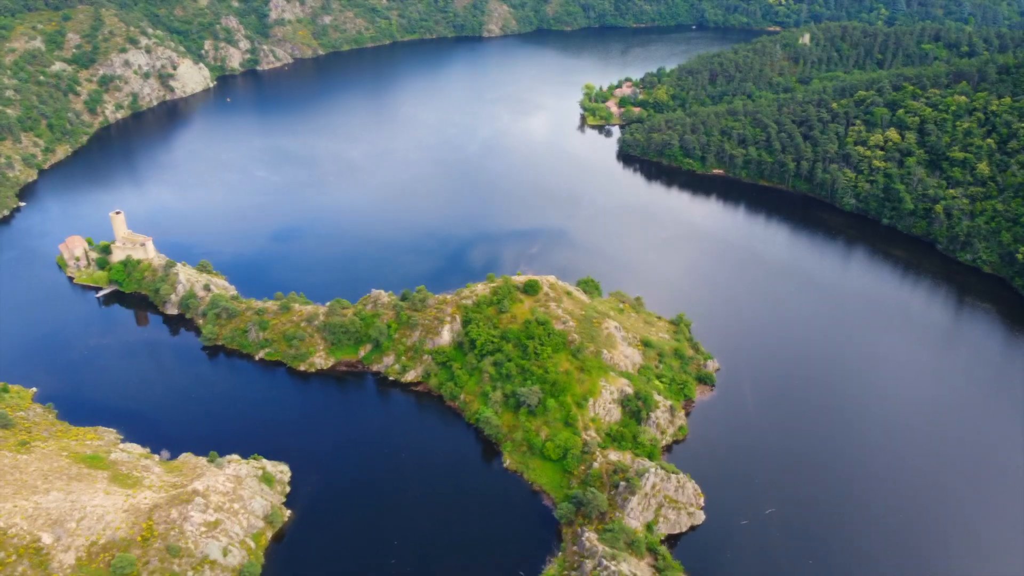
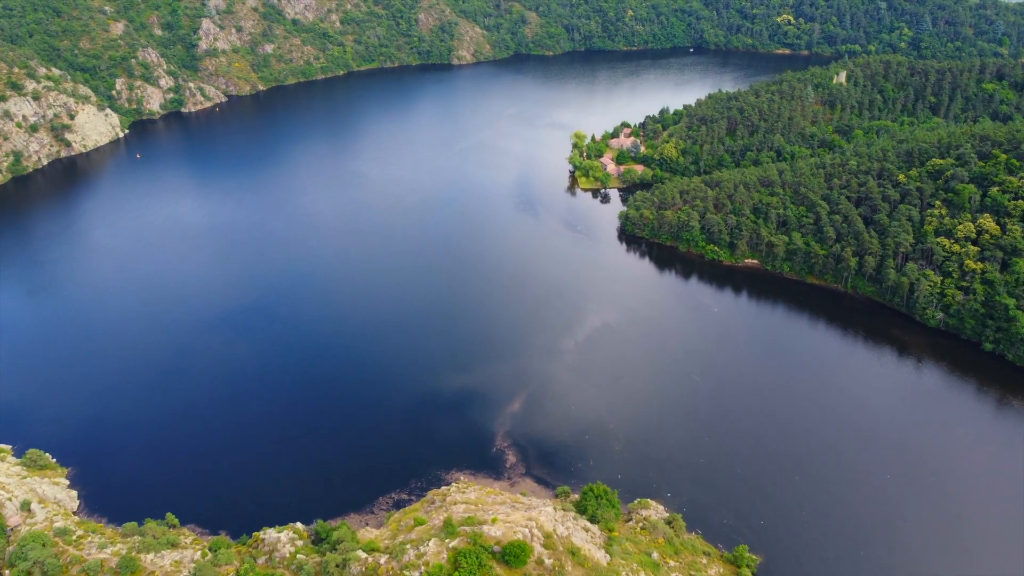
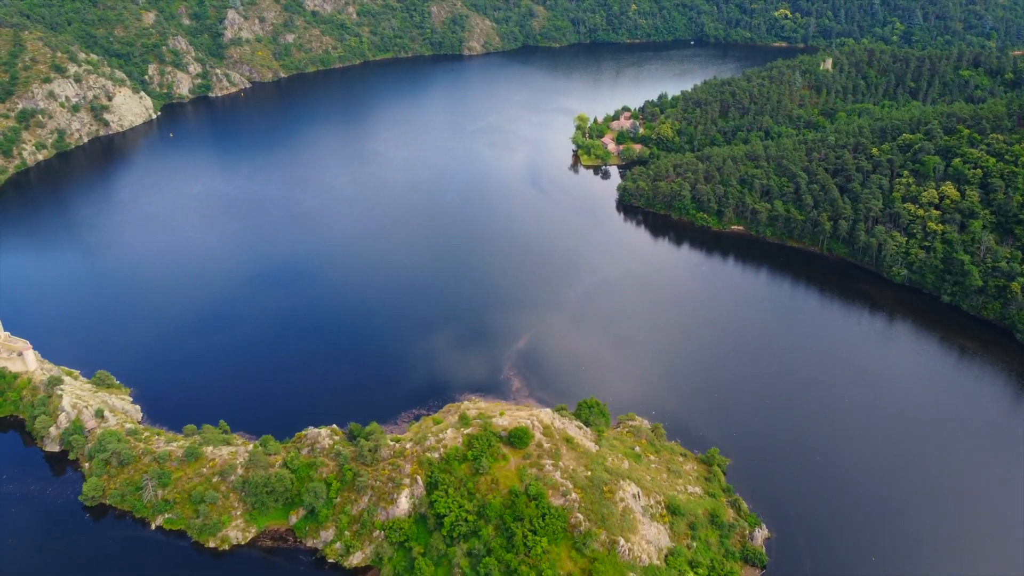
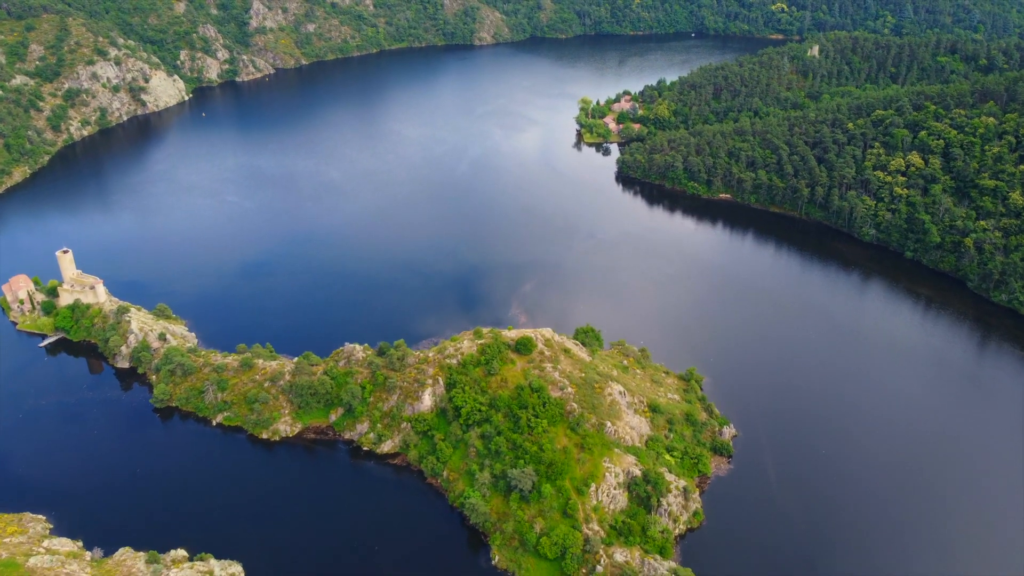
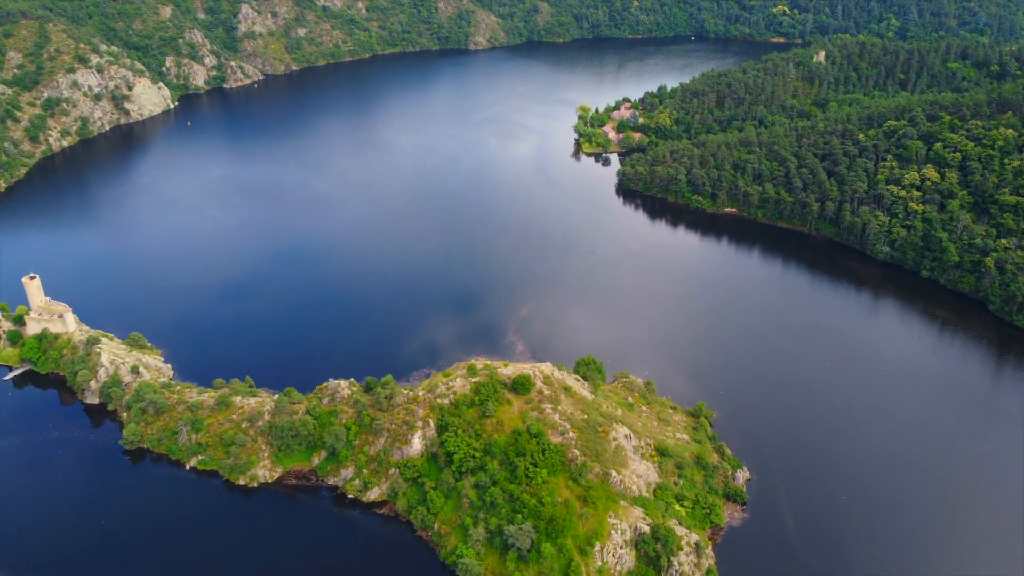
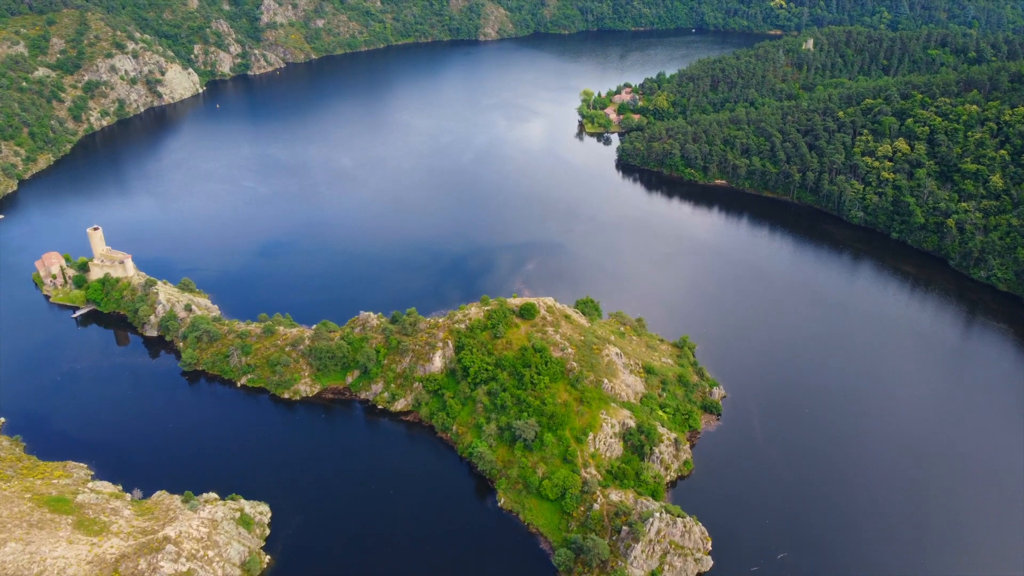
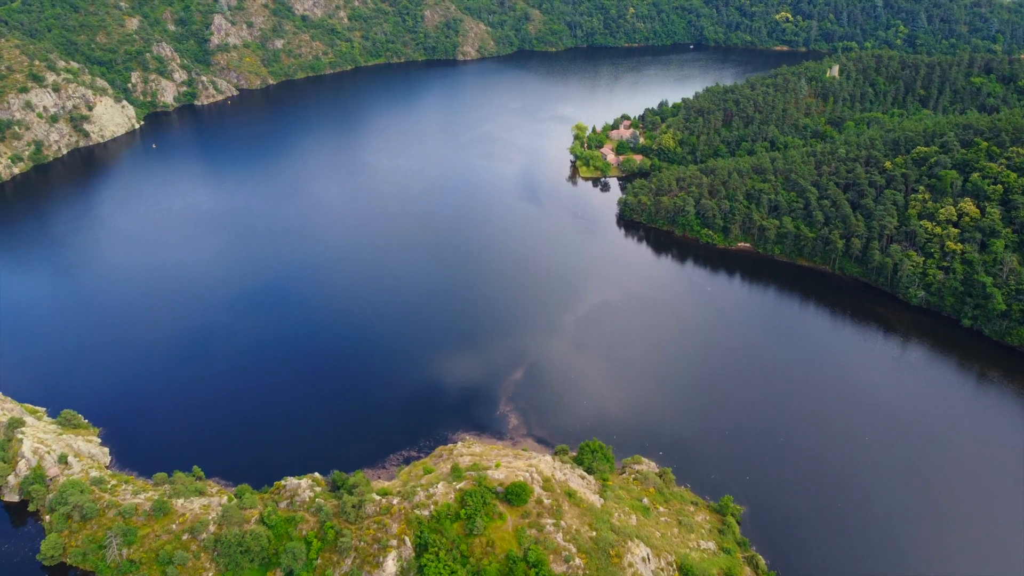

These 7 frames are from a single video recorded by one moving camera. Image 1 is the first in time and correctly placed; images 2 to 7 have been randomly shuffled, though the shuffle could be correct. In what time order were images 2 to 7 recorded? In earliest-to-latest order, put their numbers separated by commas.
6, 4, 5, 3, 7, 2
